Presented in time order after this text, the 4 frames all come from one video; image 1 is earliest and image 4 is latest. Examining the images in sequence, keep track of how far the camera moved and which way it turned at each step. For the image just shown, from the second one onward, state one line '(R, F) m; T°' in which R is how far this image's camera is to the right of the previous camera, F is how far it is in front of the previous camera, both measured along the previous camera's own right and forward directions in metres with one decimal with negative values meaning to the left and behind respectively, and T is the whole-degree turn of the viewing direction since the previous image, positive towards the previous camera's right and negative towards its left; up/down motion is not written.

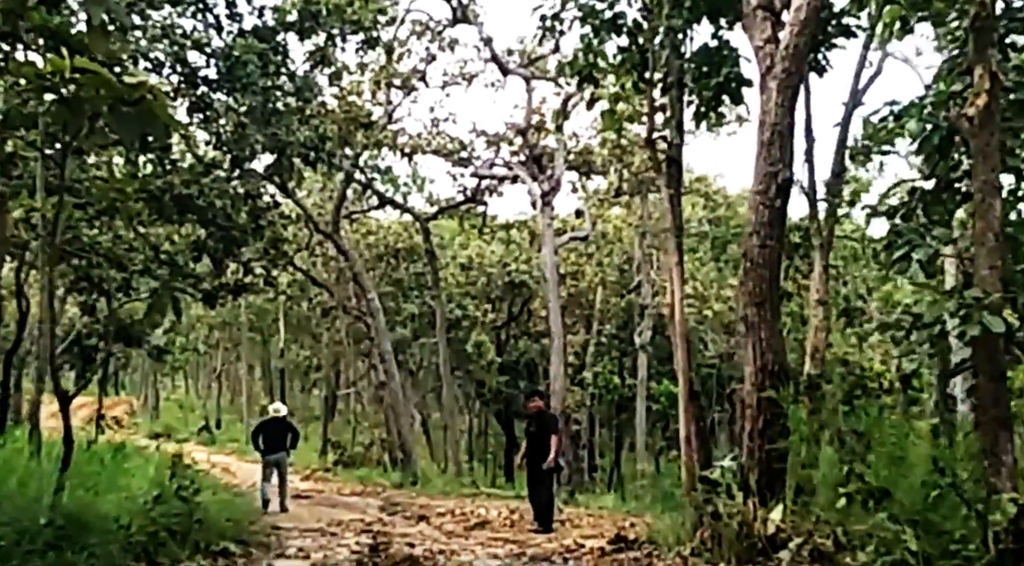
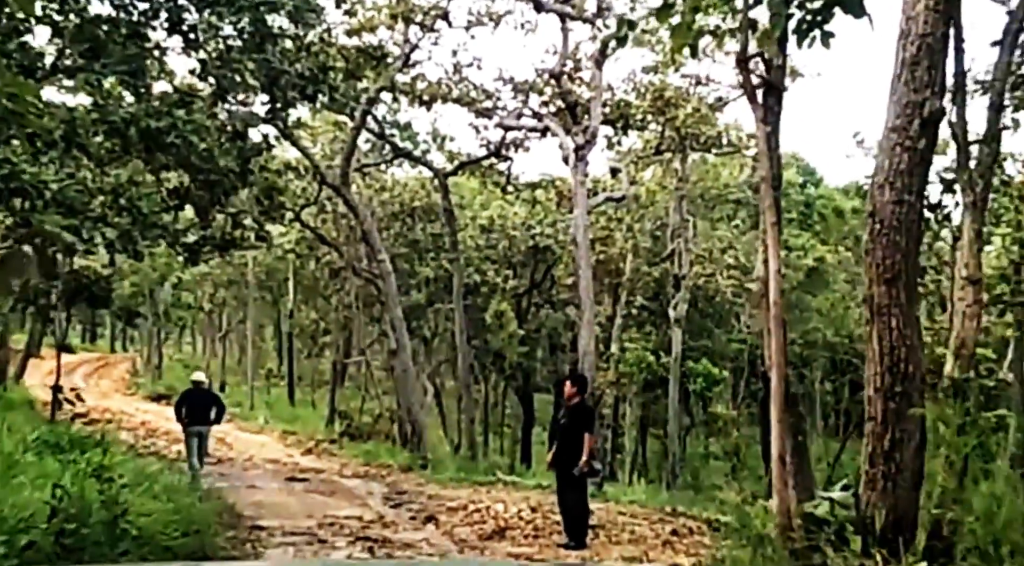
(-0.1, +3.0) m; -1°
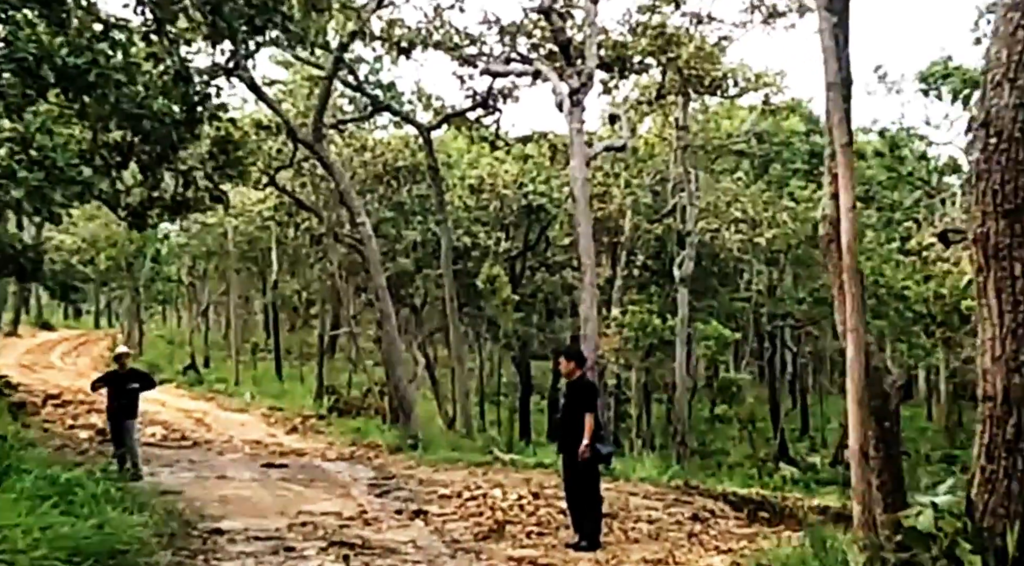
(0.0, +2.2) m; 0°
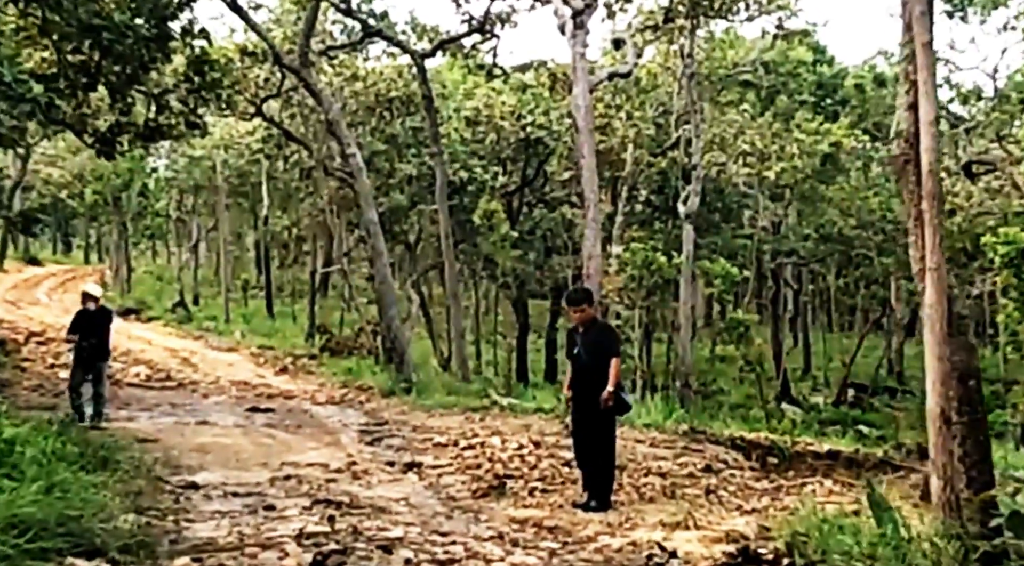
(-0.1, +1.2) m; 0°
